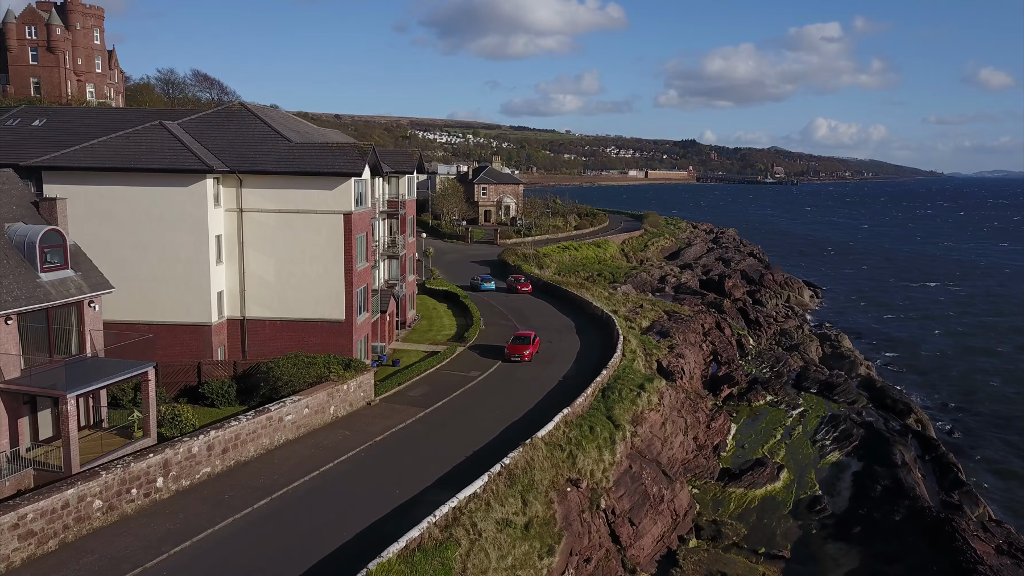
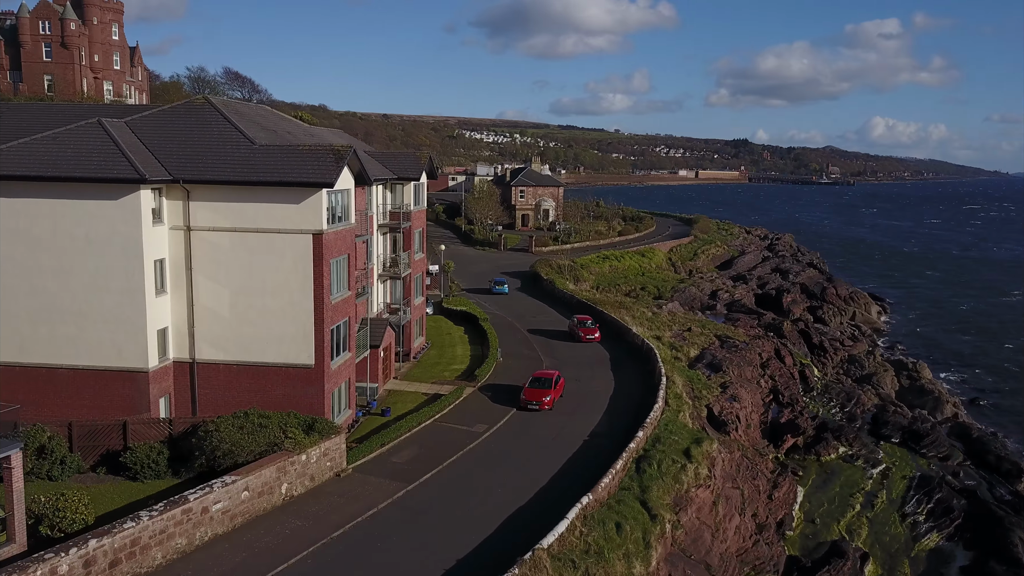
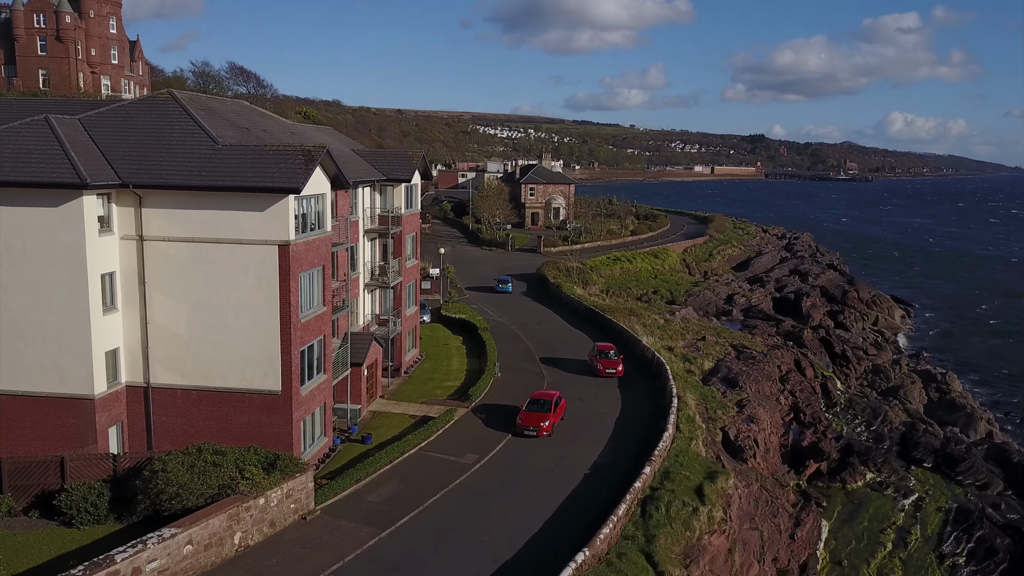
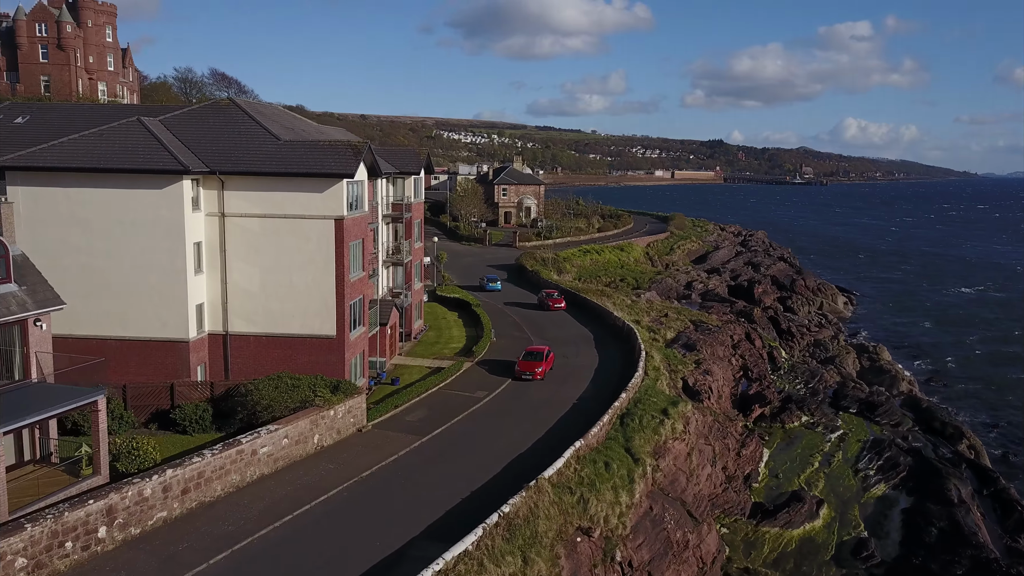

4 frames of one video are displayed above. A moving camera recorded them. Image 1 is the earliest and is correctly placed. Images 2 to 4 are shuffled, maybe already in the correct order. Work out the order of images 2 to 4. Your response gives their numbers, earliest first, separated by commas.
4, 2, 3
